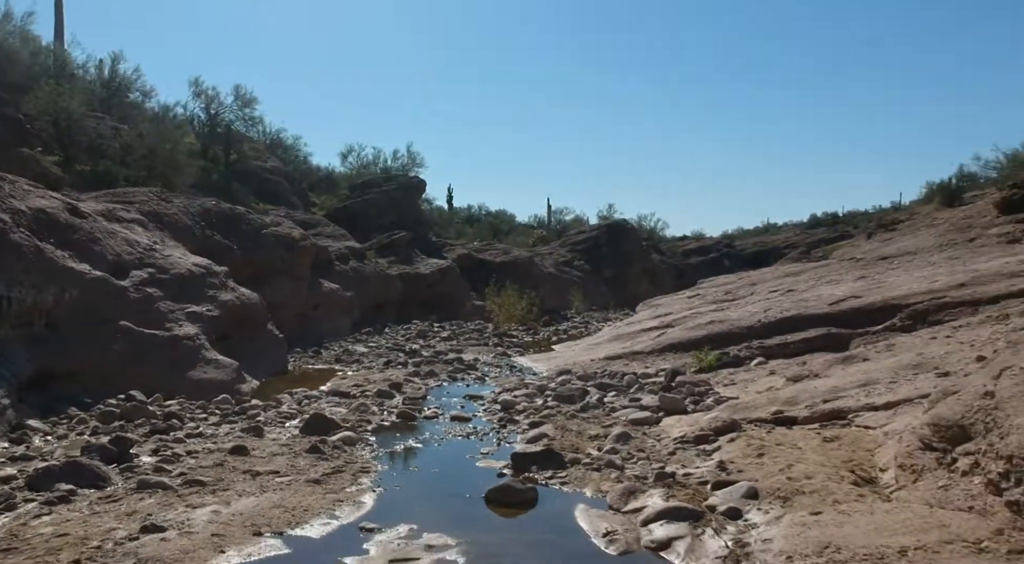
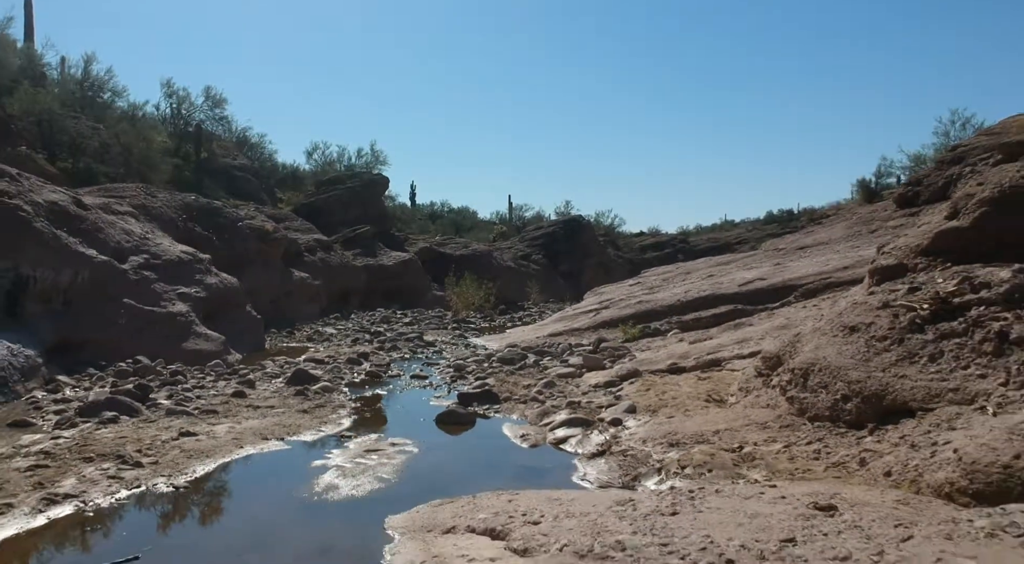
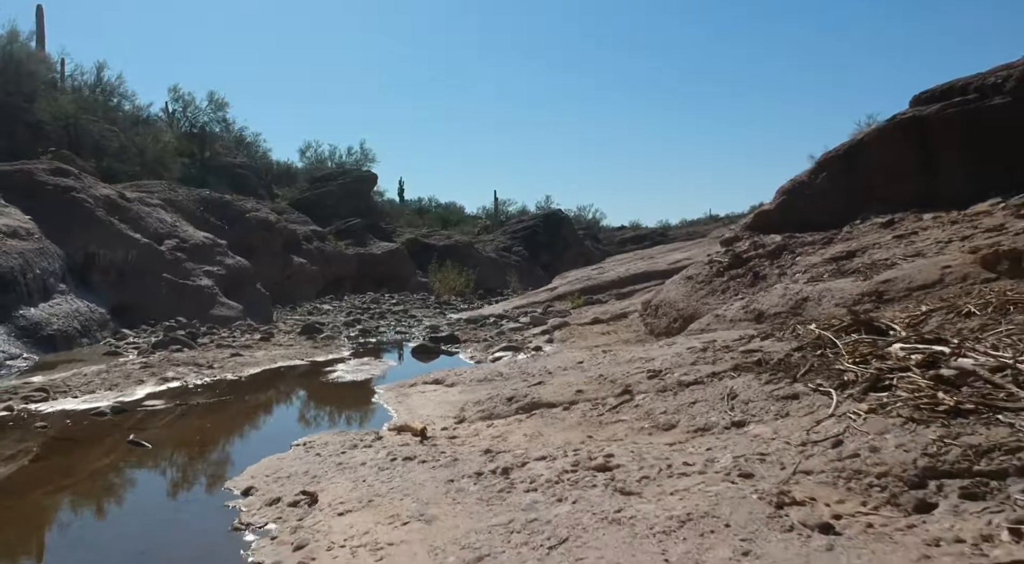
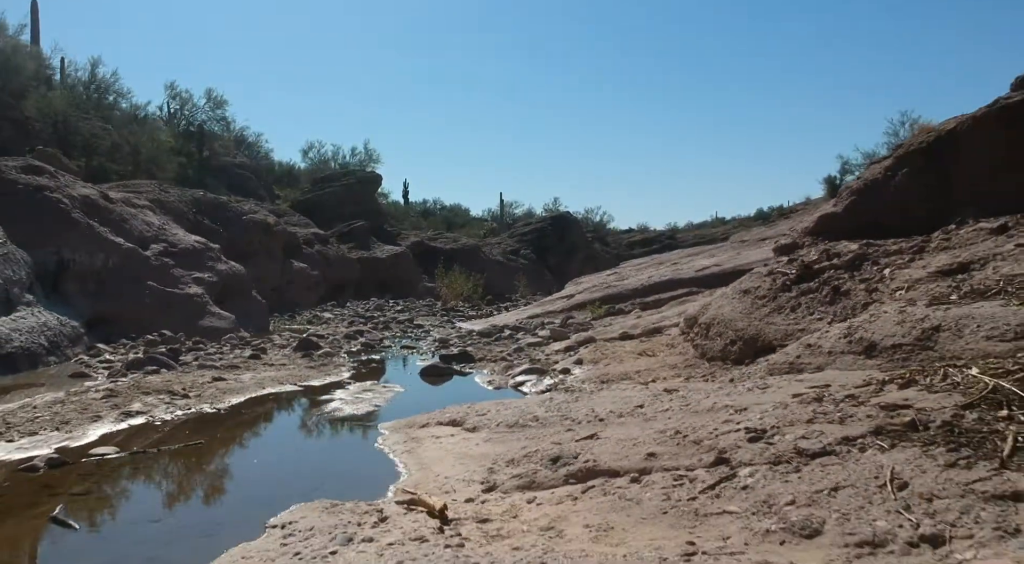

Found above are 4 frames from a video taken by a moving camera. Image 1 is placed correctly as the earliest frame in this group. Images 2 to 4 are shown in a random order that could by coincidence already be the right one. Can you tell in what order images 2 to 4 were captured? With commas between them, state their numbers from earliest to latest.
2, 4, 3
